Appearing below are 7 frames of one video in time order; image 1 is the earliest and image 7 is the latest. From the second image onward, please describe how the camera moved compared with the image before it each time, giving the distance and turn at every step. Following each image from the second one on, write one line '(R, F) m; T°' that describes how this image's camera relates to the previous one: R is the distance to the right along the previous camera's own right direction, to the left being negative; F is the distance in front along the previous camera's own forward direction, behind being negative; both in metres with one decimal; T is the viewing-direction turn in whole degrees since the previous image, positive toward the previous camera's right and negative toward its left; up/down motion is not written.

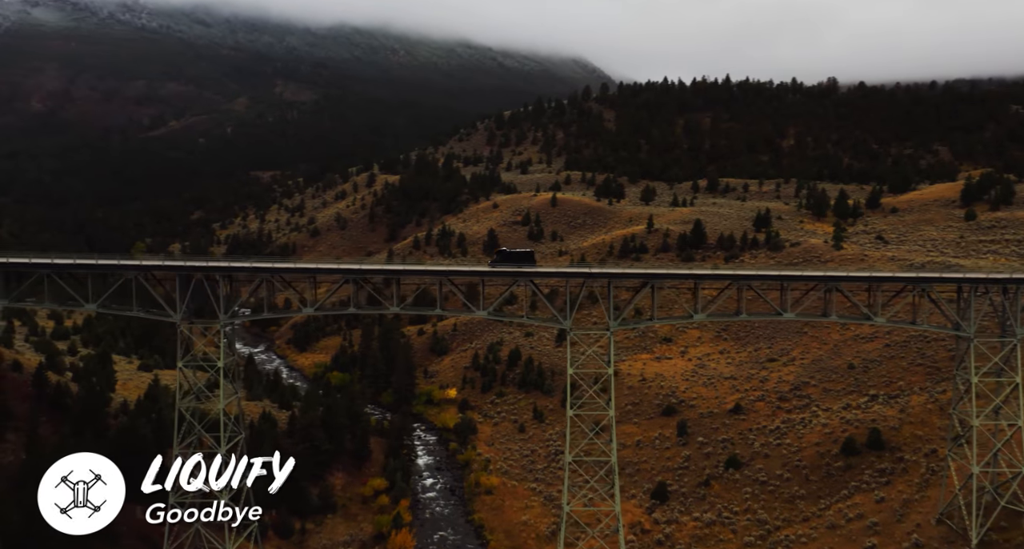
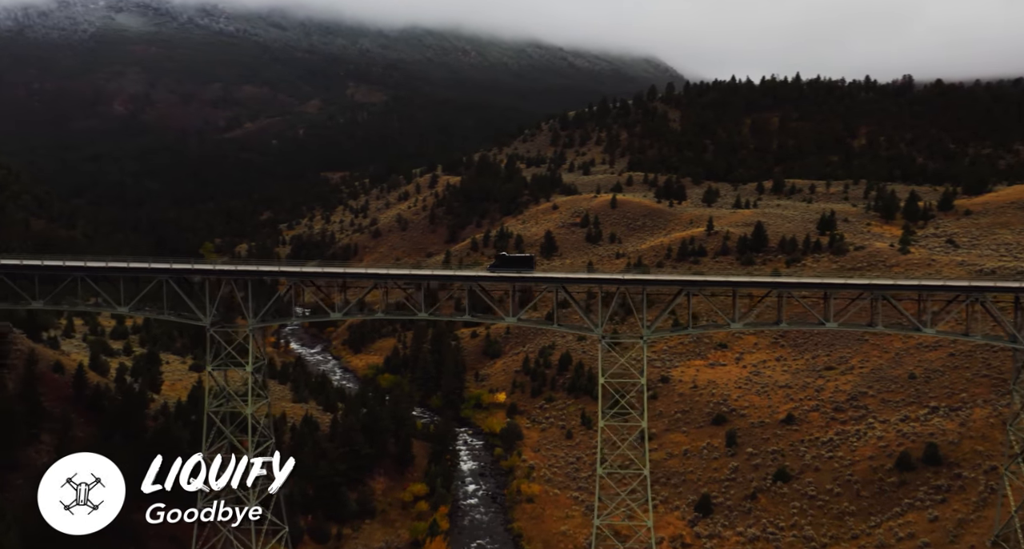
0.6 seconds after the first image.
(+1.4, +0.8) m; -4°
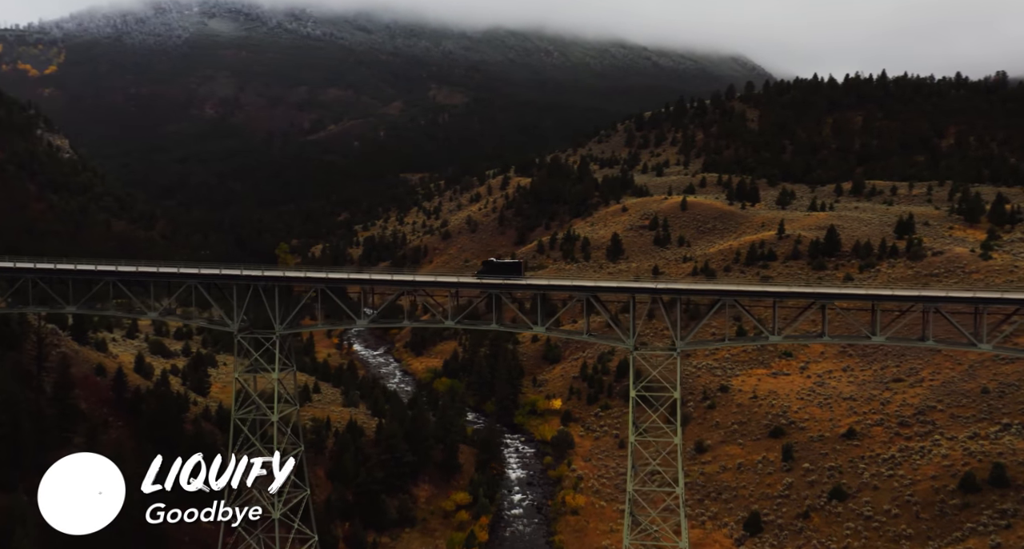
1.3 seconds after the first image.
(+1.8, +1.1) m; -5°
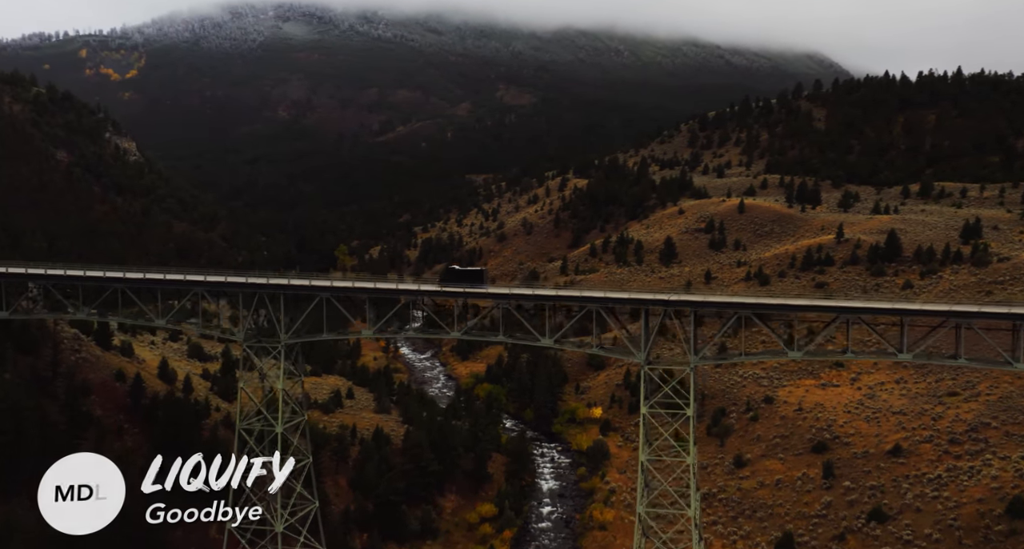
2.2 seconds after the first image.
(+2.0, +1.2) m; -4°
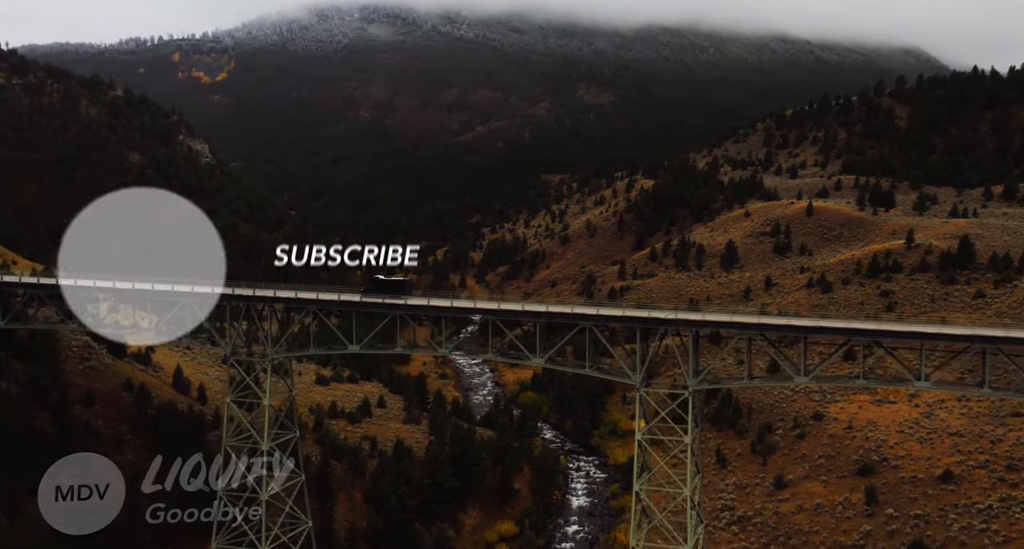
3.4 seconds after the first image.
(+2.8, +1.8) m; -5°
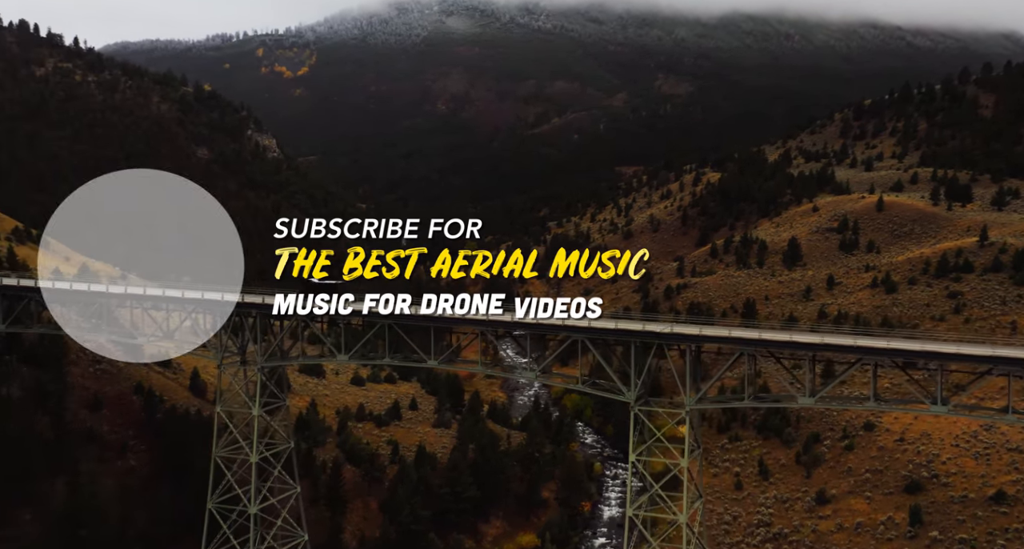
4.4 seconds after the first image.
(+2.6, +1.7) m; -5°
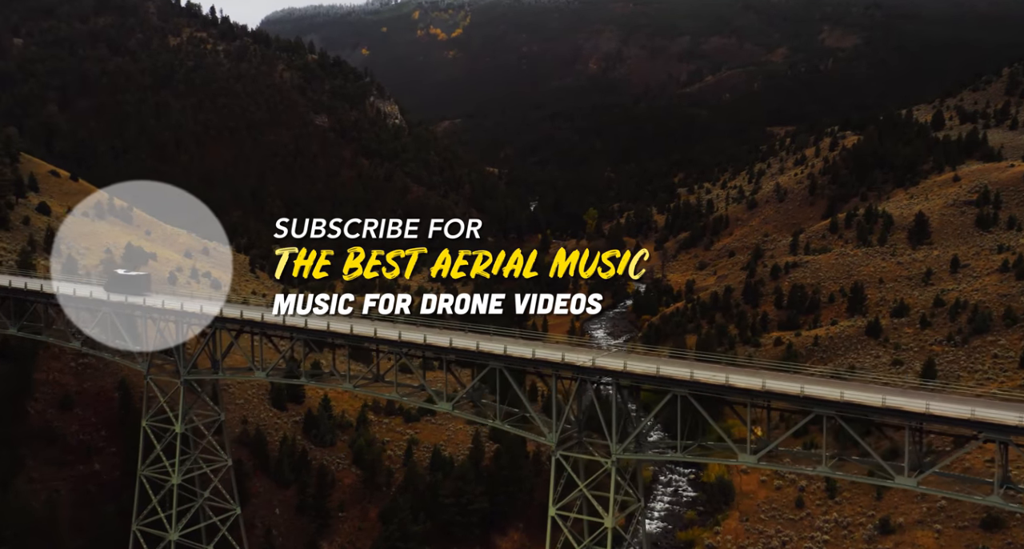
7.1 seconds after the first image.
(+6.0, +4.5) m; -9°
